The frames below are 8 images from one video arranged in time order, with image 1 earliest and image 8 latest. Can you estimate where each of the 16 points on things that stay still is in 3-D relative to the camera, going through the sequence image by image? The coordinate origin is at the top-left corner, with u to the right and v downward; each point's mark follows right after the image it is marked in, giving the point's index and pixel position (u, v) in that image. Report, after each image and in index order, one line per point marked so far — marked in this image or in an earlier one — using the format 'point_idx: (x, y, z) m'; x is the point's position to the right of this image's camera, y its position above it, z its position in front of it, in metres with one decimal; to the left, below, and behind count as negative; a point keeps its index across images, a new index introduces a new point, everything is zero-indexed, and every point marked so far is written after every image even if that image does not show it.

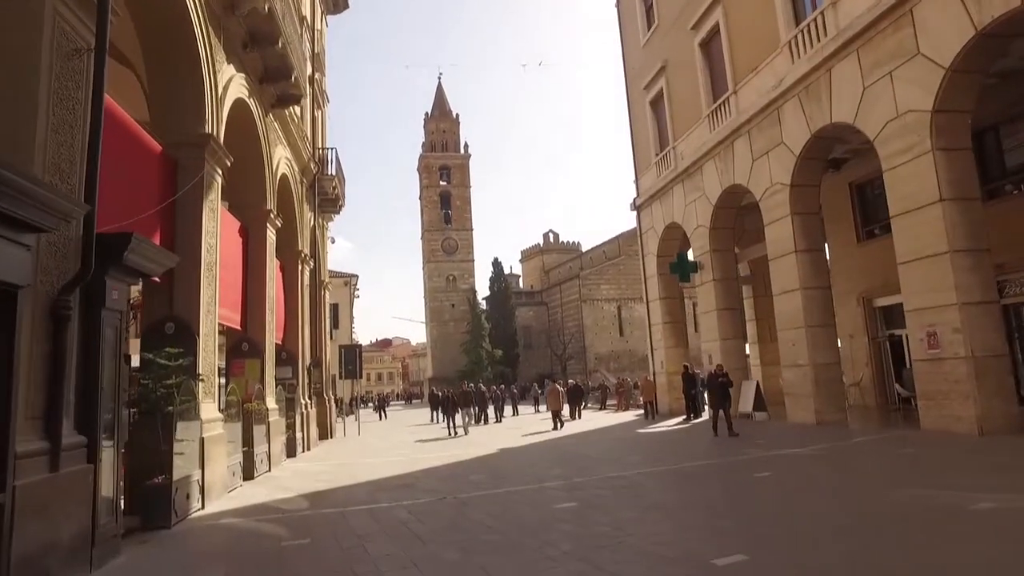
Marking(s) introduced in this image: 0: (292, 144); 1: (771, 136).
0: (-4.9, +3.2, +15.2) m
1: (+5.9, +3.5, +15.6) m
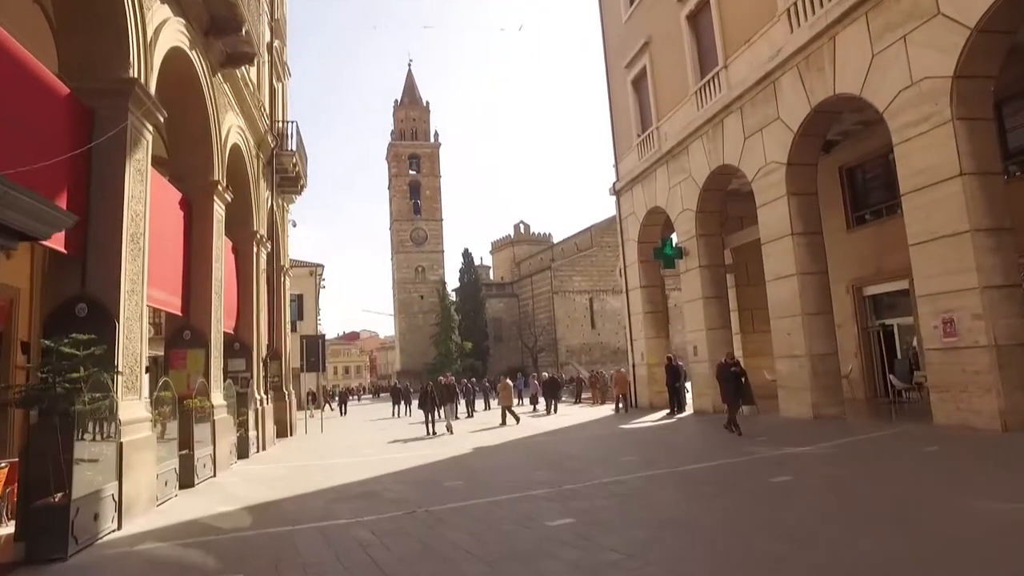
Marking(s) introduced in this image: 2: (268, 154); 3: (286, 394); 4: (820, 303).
0: (-5.3, +3.5, +13.7) m
1: (+5.4, +3.8, +14.6) m
2: (-5.9, +3.2, +16.4) m
3: (-6.2, -2.9, +18.8) m
4: (+6.1, -0.3, +13.6) m
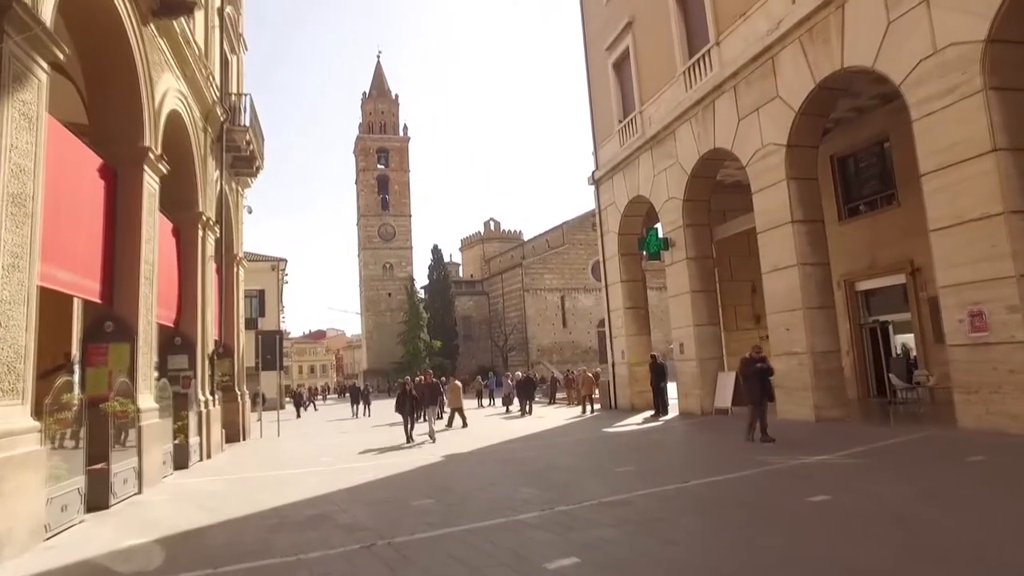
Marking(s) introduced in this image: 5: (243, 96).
0: (-5.8, +3.7, +12.2) m
1: (+4.9, +3.9, +13.6) m
2: (-6.4, +3.4, +14.8) m
3: (-6.8, -2.7, +17.1) m
4: (+5.7, -0.2, +12.6) m
5: (-6.3, +4.5, +16.1) m
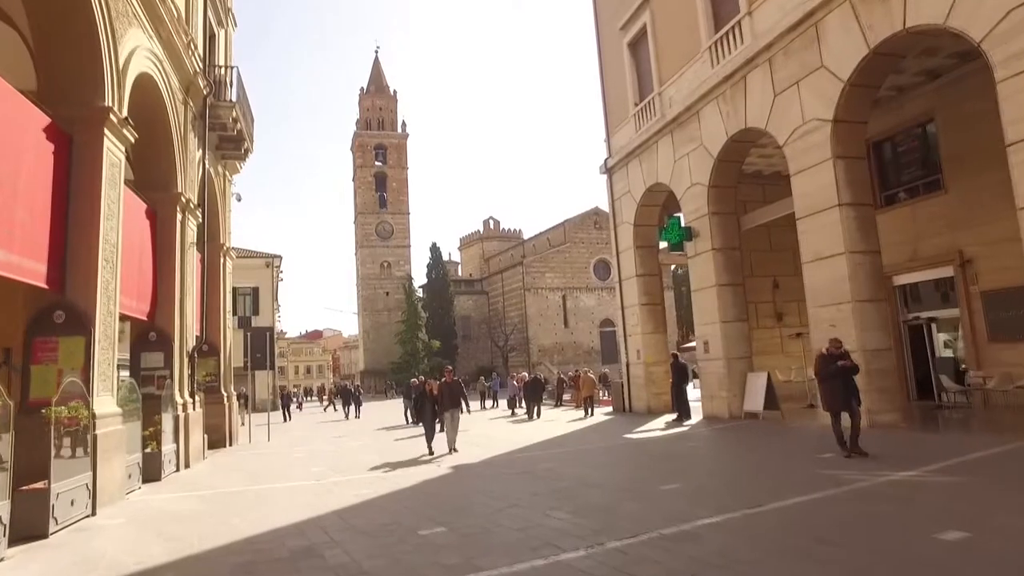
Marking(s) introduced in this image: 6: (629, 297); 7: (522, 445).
0: (-5.5, +3.9, +10.8) m
1: (+5.2, +4.1, +12.2) m
2: (-6.1, +3.6, +13.4) m
3: (-6.6, -2.5, +15.8) m
4: (+5.9, 0.0, +11.2) m
5: (-6.0, +4.7, +14.7) m
6: (+3.3, -0.3, +19.5) m
7: (+0.2, -3.1, +13.8) m
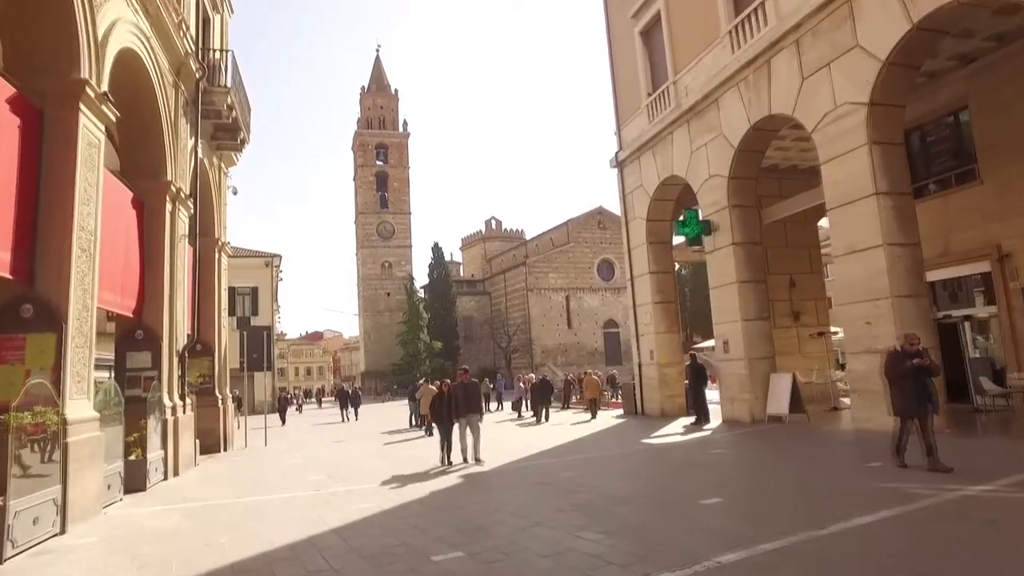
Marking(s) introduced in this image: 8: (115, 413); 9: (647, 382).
0: (-5.3, +4.0, +10.0) m
1: (+5.4, +4.1, +11.5) m
2: (-5.9, +3.7, +12.6) m
3: (-6.4, -2.4, +15.0) m
4: (+6.1, +0.1, +10.5) m
5: (-5.8, +4.8, +14.0) m
6: (+3.6, -0.2, +18.8) m
7: (+0.4, -3.1, +13.0) m
8: (-4.8, -1.5, +8.3) m
9: (+3.7, -2.5, +18.5) m
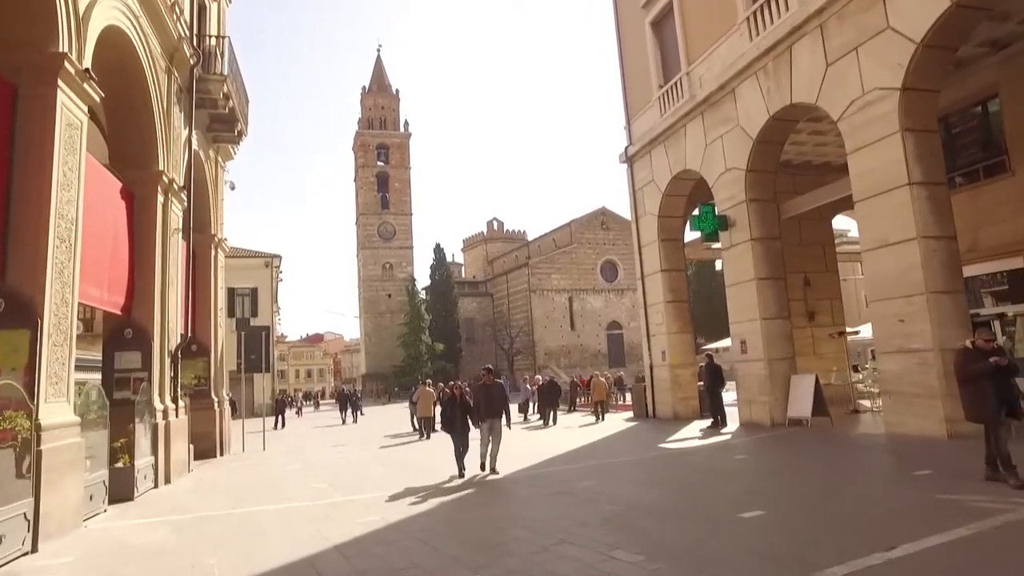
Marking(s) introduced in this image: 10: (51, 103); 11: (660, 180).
0: (-5.1, +4.1, +9.4) m
1: (+5.6, +4.2, +10.9) m
2: (-5.8, +3.7, +12.1) m
3: (-6.2, -2.4, +14.4) m
4: (+6.3, +0.1, +9.8) m
5: (-5.6, +4.8, +13.4) m
6: (+3.7, -0.2, +18.2) m
7: (+0.6, -3.0, +12.4) m
8: (-4.6, -1.4, +7.7) m
9: (+3.8, -2.5, +17.9) m
10: (-4.4, +1.8, +6.6) m
11: (+3.8, +2.8, +17.7) m
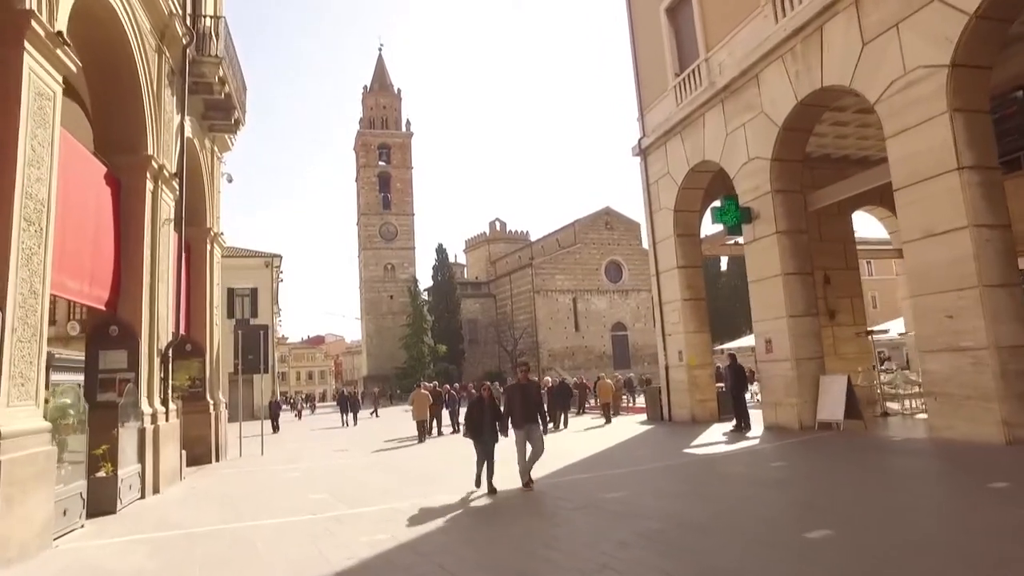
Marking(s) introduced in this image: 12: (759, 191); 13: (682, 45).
0: (-4.9, +4.2, +8.7) m
1: (+5.8, +4.3, +10.1) m
2: (-5.5, +3.8, +11.3) m
3: (-6.0, -2.3, +13.6) m
4: (+6.5, +0.2, +9.1) m
5: (-5.4, +4.9, +12.6) m
6: (+4.0, -0.1, +17.4) m
7: (+0.8, -2.9, +11.6) m
8: (-4.4, -1.3, +6.9) m
9: (+4.1, -2.4, +17.1) m
10: (-4.2, +1.9, +5.8) m
11: (+4.1, +2.9, +17.0) m
12: (+4.9, +1.9, +13.7) m
13: (+4.3, +6.1, +17.2) m
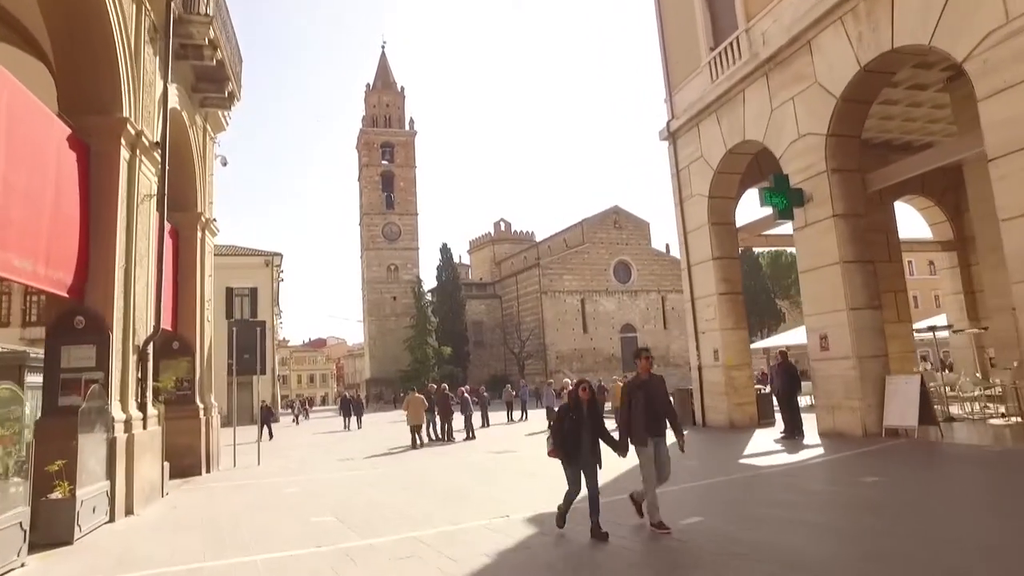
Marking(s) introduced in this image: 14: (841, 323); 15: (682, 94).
0: (-4.5, +4.3, +7.3) m
1: (+6.2, +4.5, +8.7) m
2: (-5.1, +4.0, +9.9) m
3: (-5.6, -2.2, +12.2) m
4: (+7.0, +0.4, +7.6) m
5: (-5.0, +5.1, +11.2) m
6: (+4.4, +0.1, +16.0) m
7: (+1.3, -2.8, +10.2) m
8: (-4.0, -1.2, +5.5) m
9: (+4.5, -2.3, +15.6) m
10: (-3.8, +2.1, +4.4) m
11: (+4.5, +3.0, +15.6) m
12: (+5.4, +2.1, +12.3) m
13: (+4.7, +6.3, +15.8) m
14: (+5.6, -0.6, +11.7) m
15: (+4.2, +4.8, +16.9) m
